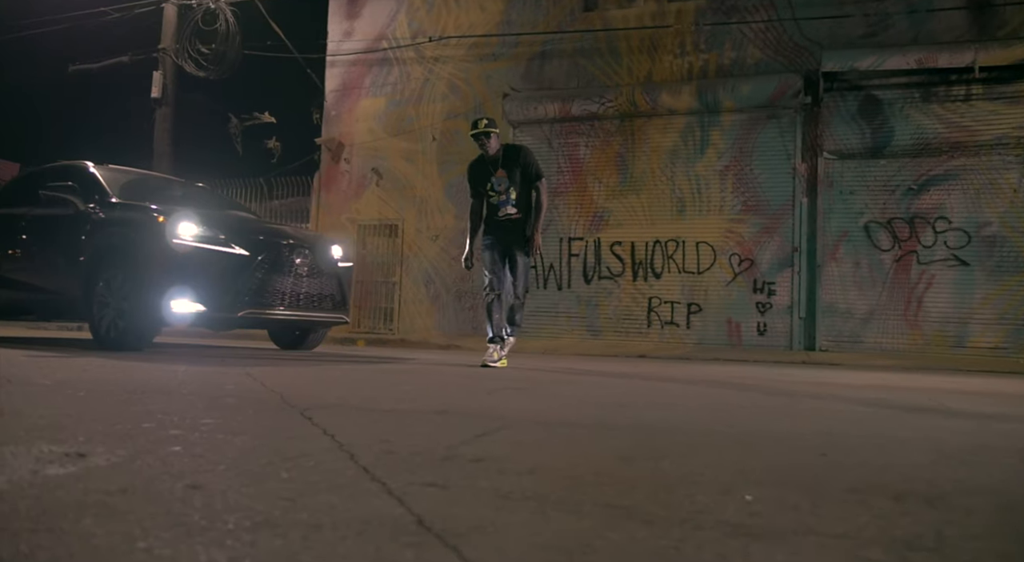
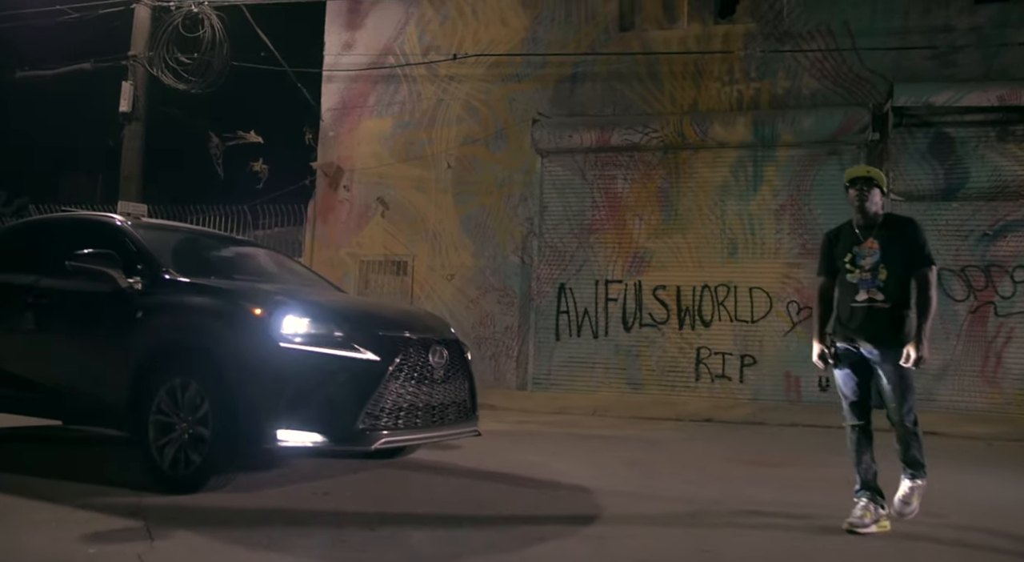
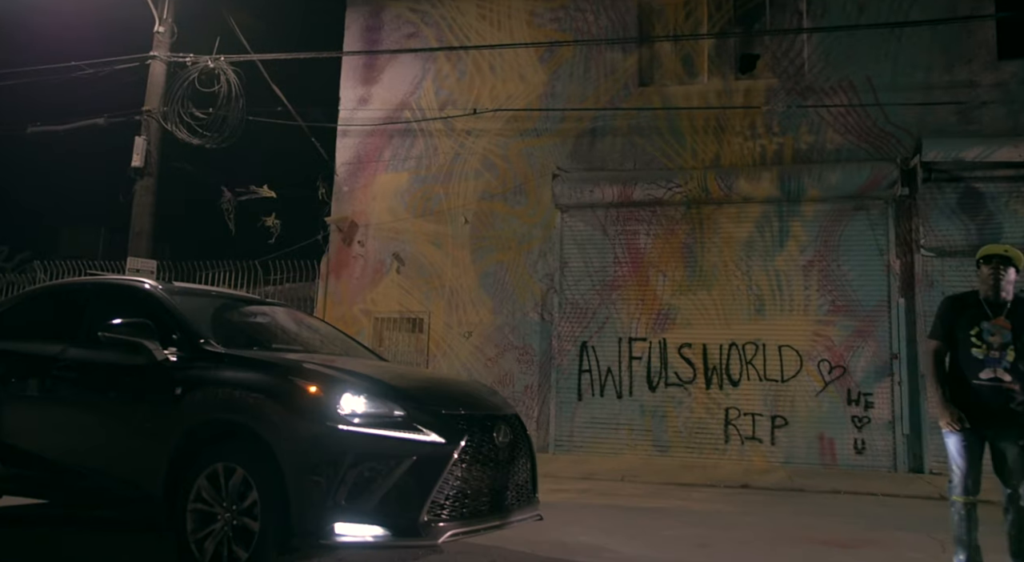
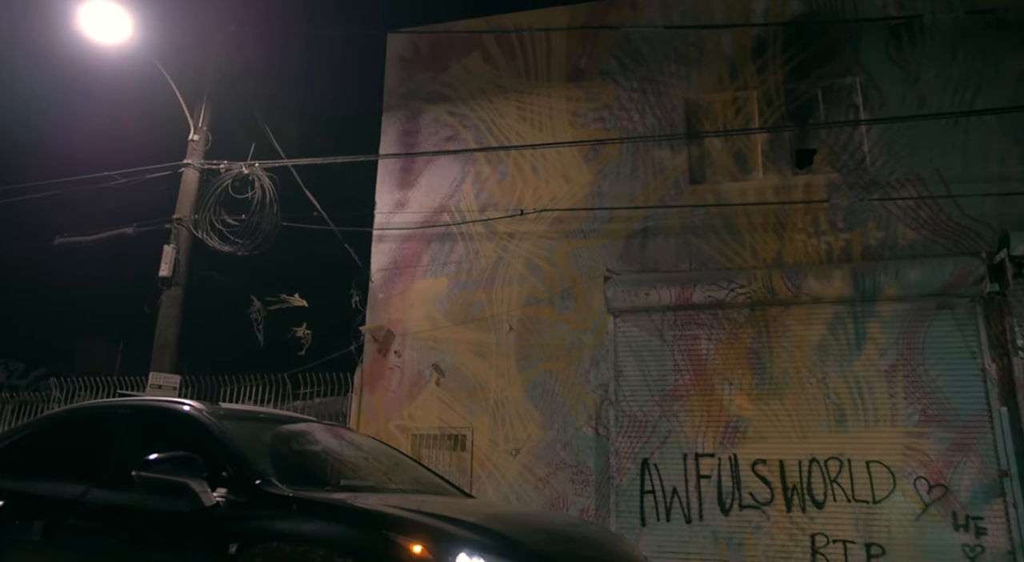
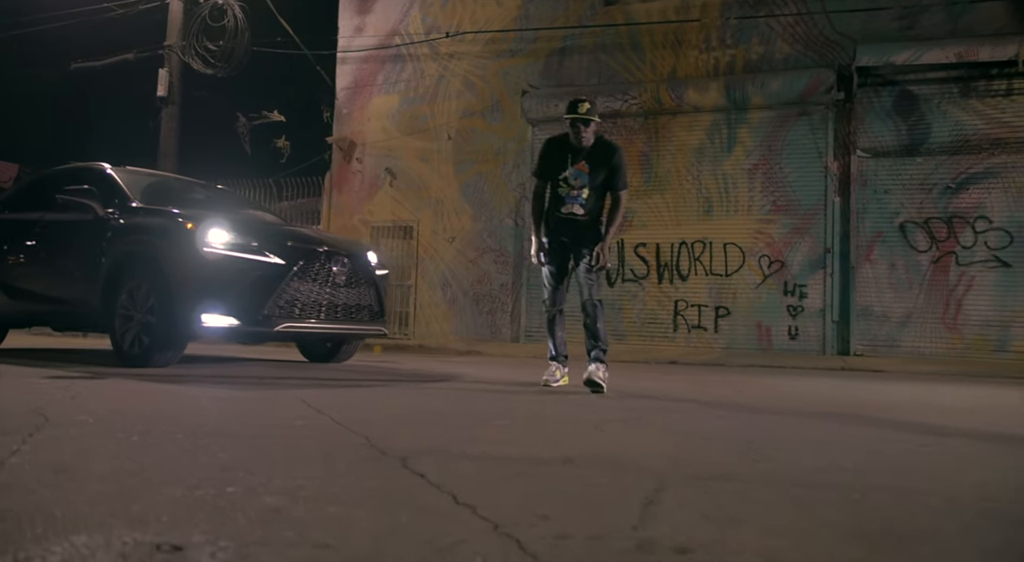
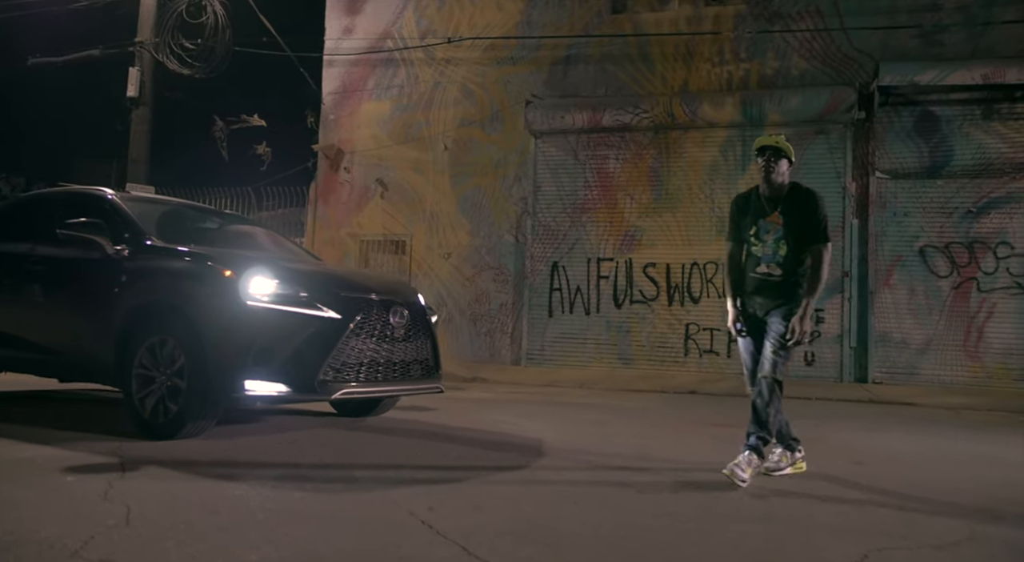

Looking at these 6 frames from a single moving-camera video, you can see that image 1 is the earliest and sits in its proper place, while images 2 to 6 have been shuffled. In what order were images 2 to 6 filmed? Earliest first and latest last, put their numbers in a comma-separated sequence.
5, 6, 2, 3, 4
